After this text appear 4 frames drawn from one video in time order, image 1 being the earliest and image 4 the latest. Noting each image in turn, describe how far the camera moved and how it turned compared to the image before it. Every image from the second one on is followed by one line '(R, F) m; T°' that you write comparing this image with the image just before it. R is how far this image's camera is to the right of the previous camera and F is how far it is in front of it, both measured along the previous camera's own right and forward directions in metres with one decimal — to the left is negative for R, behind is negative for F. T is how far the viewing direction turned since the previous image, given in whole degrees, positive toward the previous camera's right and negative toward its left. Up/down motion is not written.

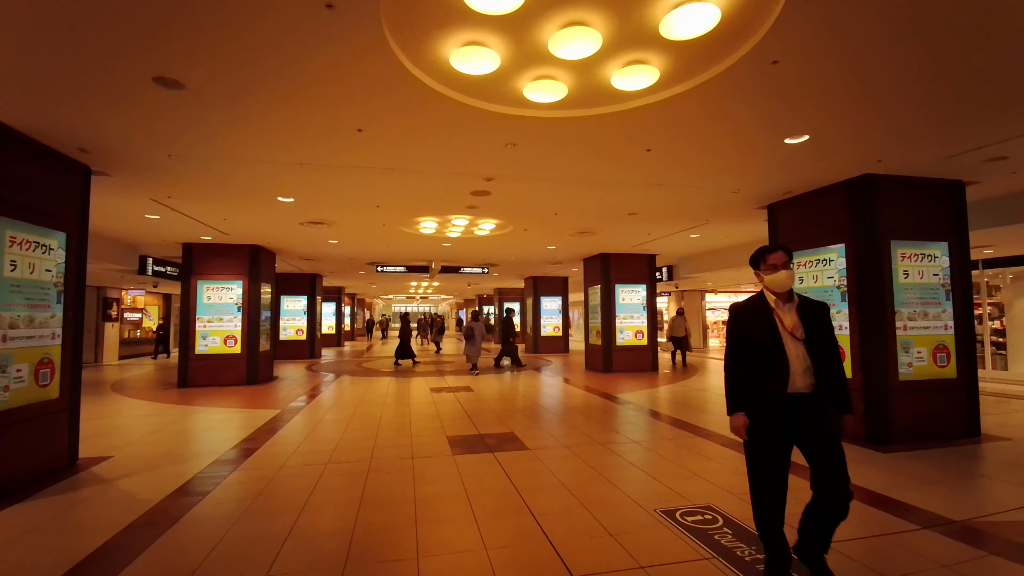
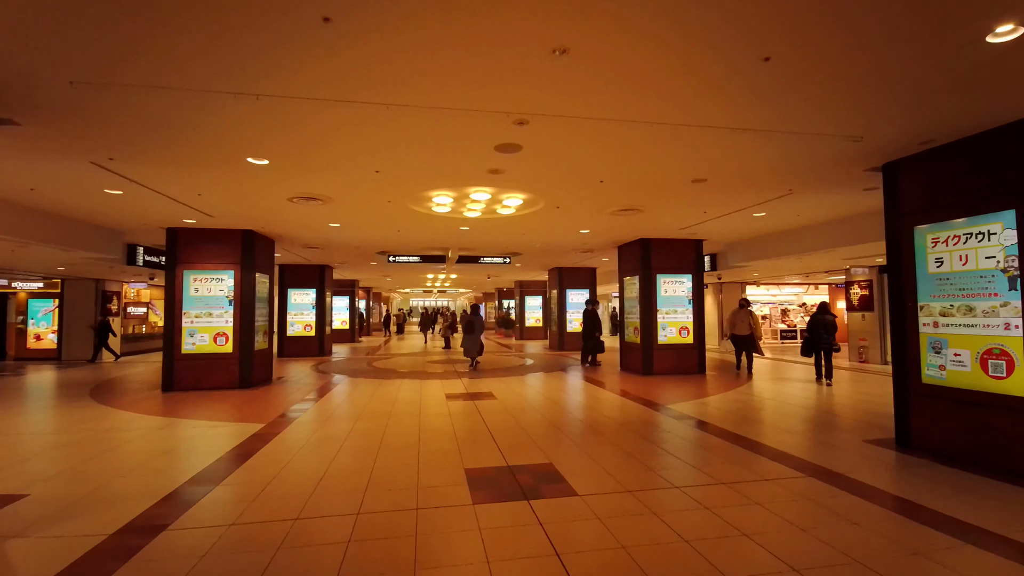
(-0.2, +1.6) m; -2°
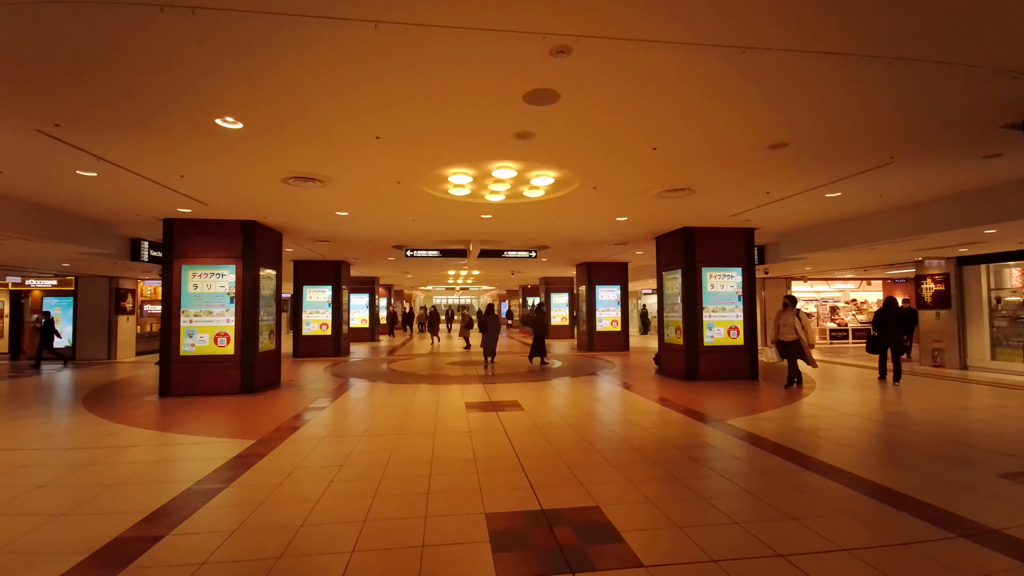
(-0.1, +1.1) m; -3°
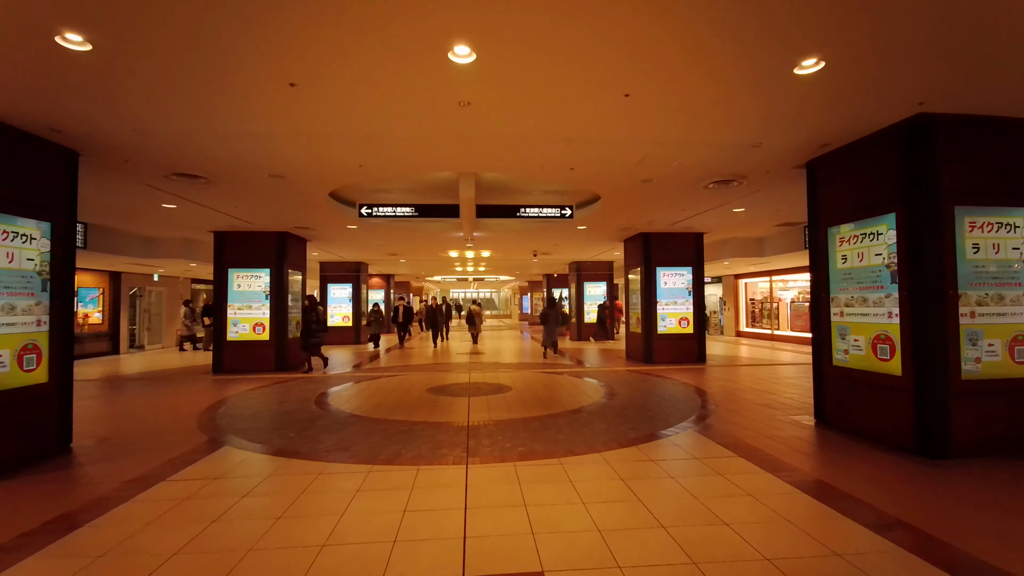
(0.0, +5.6) m; -3°
